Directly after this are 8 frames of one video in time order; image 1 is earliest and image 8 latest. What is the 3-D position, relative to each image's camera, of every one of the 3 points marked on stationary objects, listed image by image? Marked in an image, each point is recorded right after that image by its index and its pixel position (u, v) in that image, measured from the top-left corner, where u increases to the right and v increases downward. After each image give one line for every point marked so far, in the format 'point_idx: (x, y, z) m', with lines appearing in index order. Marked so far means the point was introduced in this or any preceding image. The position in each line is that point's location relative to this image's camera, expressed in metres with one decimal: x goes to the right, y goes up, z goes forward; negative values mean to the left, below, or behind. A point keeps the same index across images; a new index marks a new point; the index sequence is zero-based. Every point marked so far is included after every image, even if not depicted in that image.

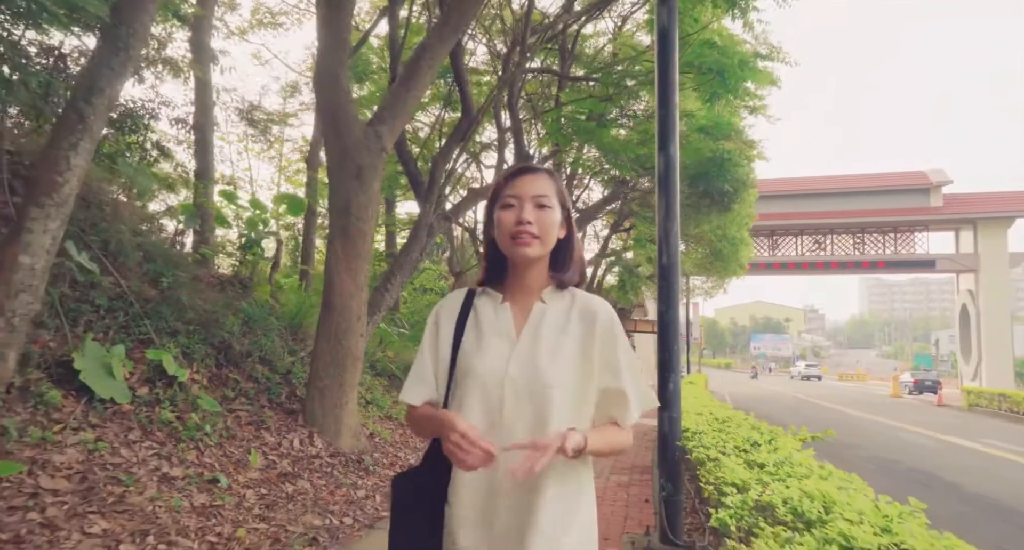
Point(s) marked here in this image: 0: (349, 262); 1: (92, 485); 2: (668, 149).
0: (-1.7, +0.1, +5.8) m
1: (-2.5, -1.3, +3.4) m
2: (+1.3, +1.1, +4.6) m
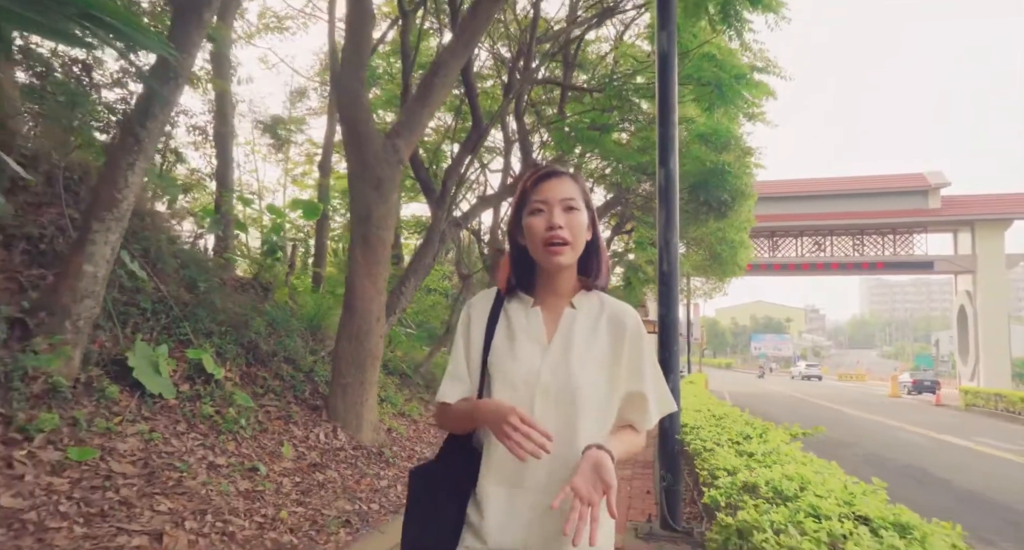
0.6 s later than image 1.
0: (-1.6, +0.1, +6.2) m
1: (-2.4, -1.3, +3.8) m
2: (+1.4, +1.0, +5.0) m
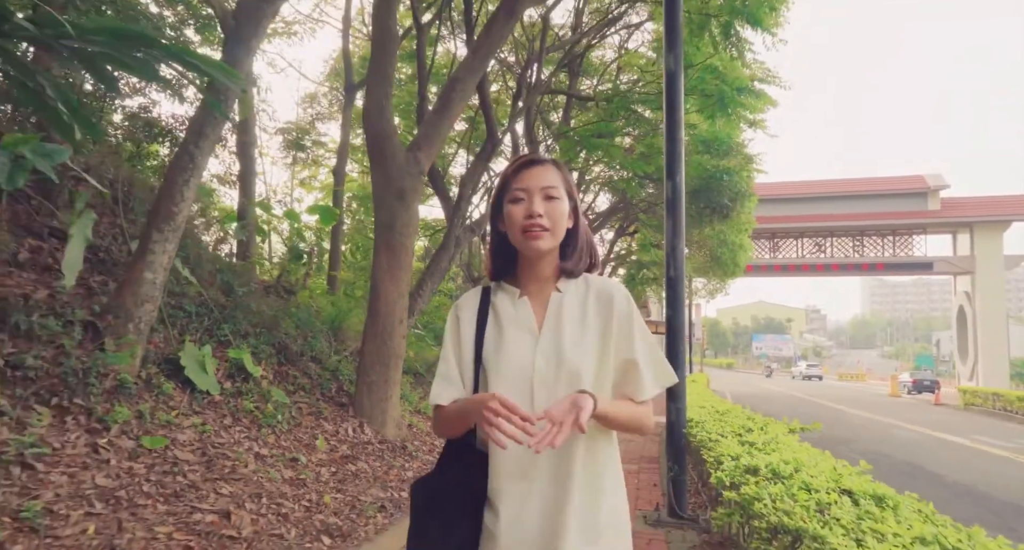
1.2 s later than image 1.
0: (-1.4, 0.0, +6.6) m
1: (-2.3, -1.4, +4.2) m
2: (+1.6, +1.0, +5.4) m
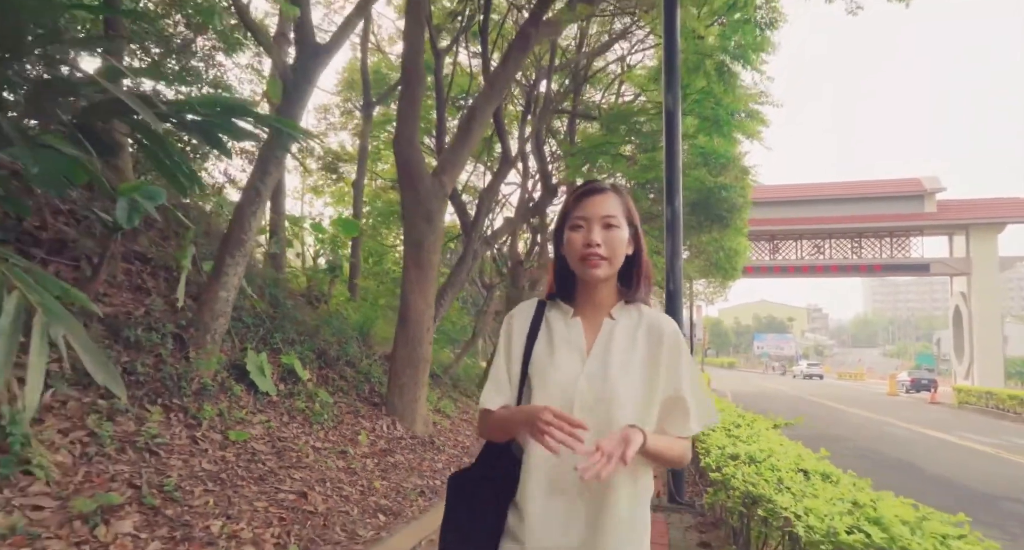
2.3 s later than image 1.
0: (-1.2, -0.1, +7.3) m
1: (-2.1, -1.6, +4.9) m
2: (+1.8, +0.8, +6.2) m
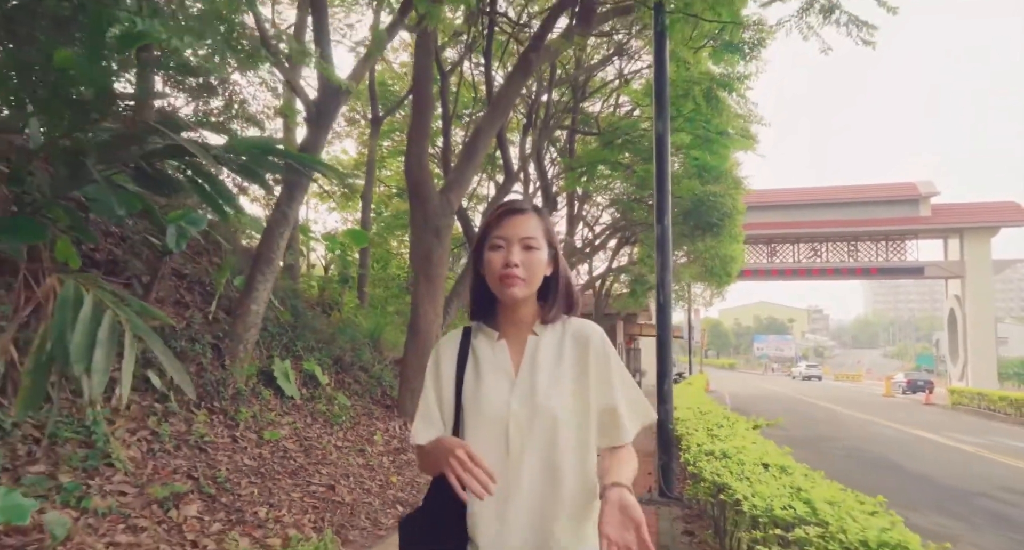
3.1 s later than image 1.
0: (-1.2, -0.3, +7.9) m
1: (-2.0, -1.7, +5.5) m
2: (+1.8, +0.6, +6.7) m
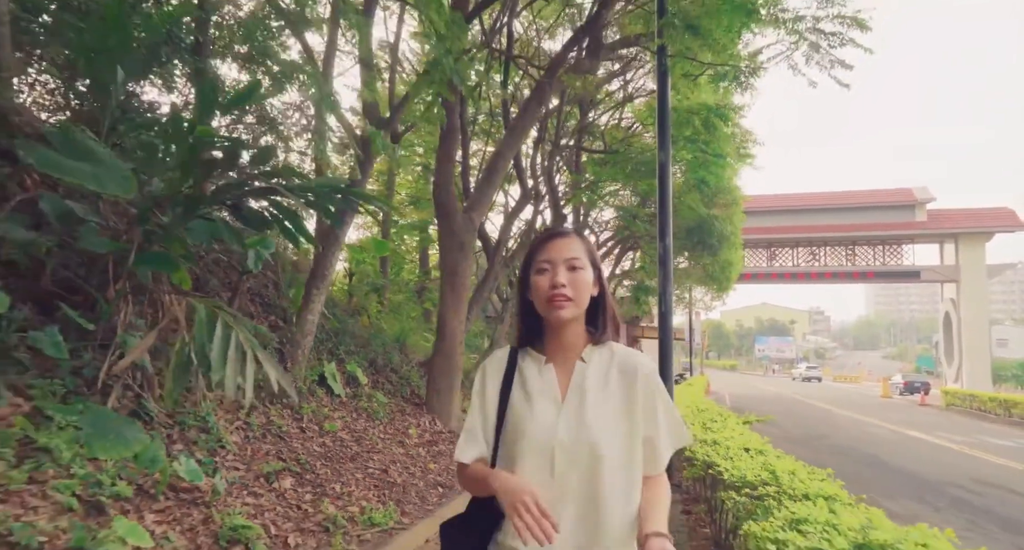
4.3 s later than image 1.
0: (-0.9, -0.5, +8.8) m
1: (-1.8, -1.9, +6.4) m
2: (+2.1, +0.5, +7.6) m
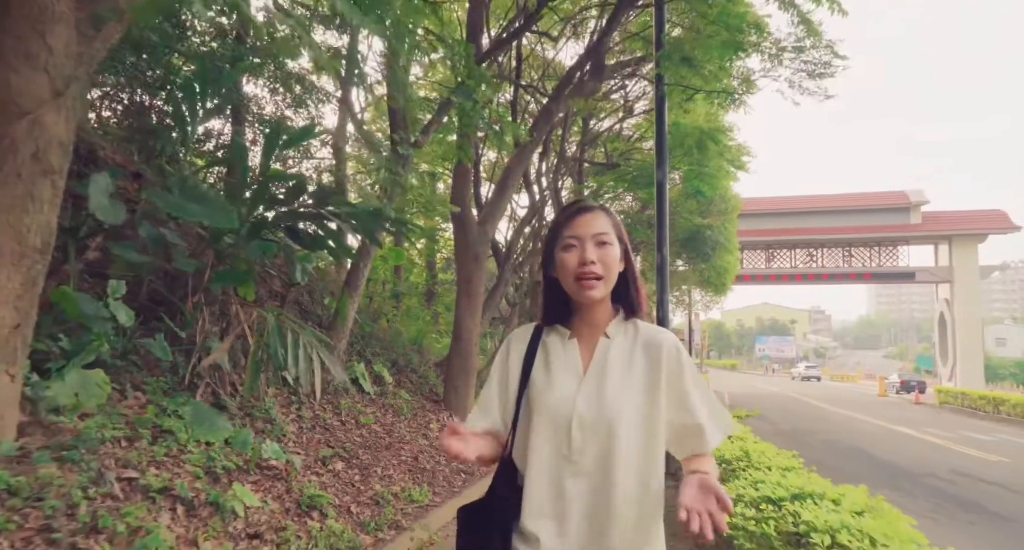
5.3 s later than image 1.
0: (-0.7, -0.6, +9.6) m
1: (-1.6, -2.0, +7.2) m
2: (+2.3, +0.3, +8.4) m
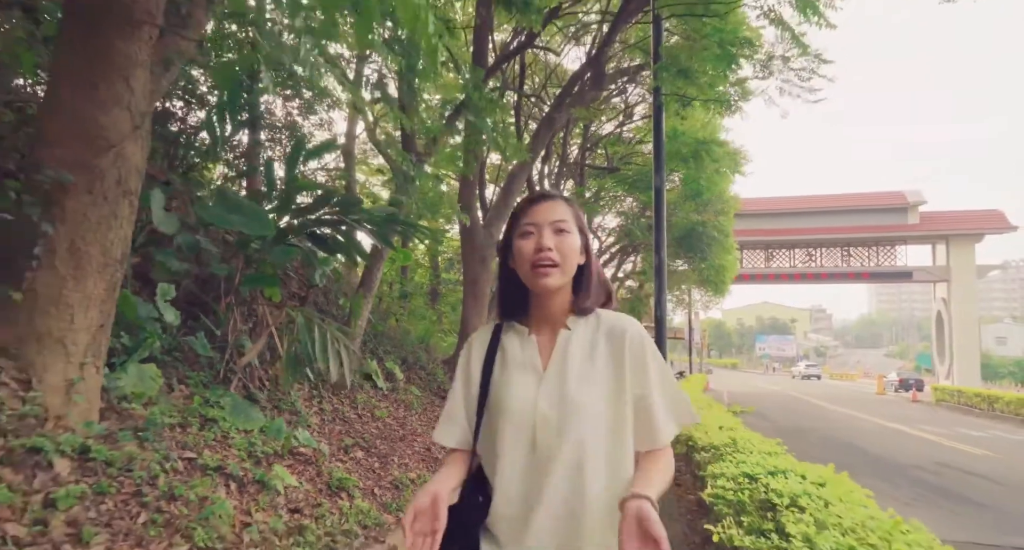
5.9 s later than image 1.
0: (-0.7, -0.6, +10.0) m
1: (-1.5, -2.1, +7.6) m
2: (+2.4, +0.3, +8.8) m
